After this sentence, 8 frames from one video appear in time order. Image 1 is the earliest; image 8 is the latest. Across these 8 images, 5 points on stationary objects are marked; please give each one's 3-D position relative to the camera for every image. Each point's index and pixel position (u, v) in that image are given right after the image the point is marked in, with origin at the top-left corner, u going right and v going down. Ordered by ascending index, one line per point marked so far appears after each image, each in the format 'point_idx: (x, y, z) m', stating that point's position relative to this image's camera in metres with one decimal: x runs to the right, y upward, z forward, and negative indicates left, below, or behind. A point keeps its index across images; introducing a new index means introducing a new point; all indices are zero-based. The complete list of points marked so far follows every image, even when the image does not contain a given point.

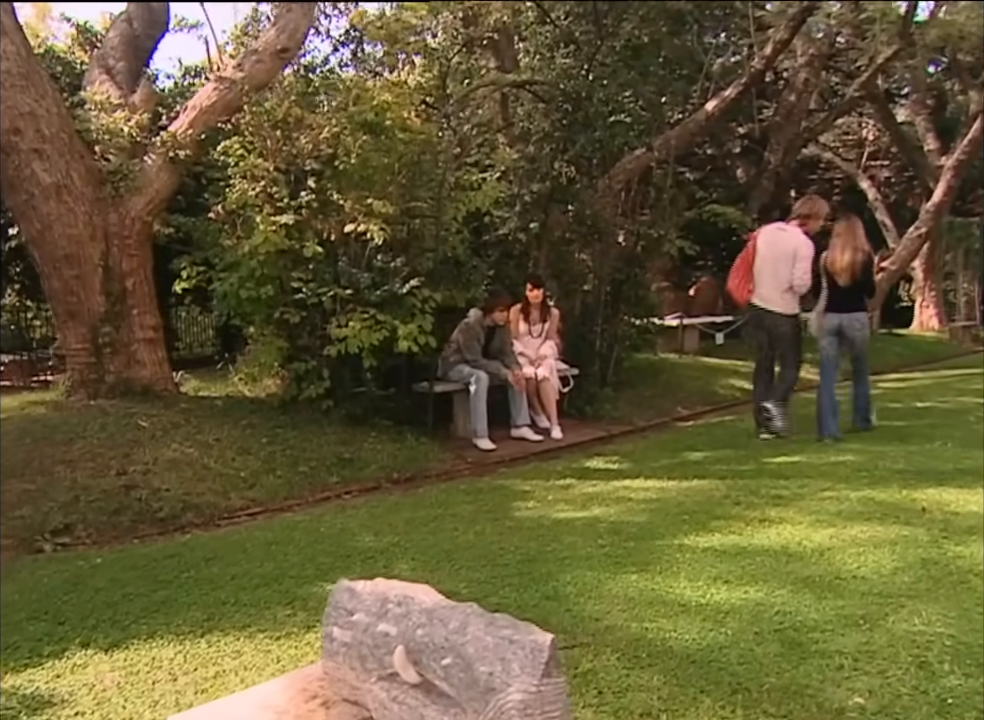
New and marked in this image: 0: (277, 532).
0: (-1.2, -1.0, +6.5) m
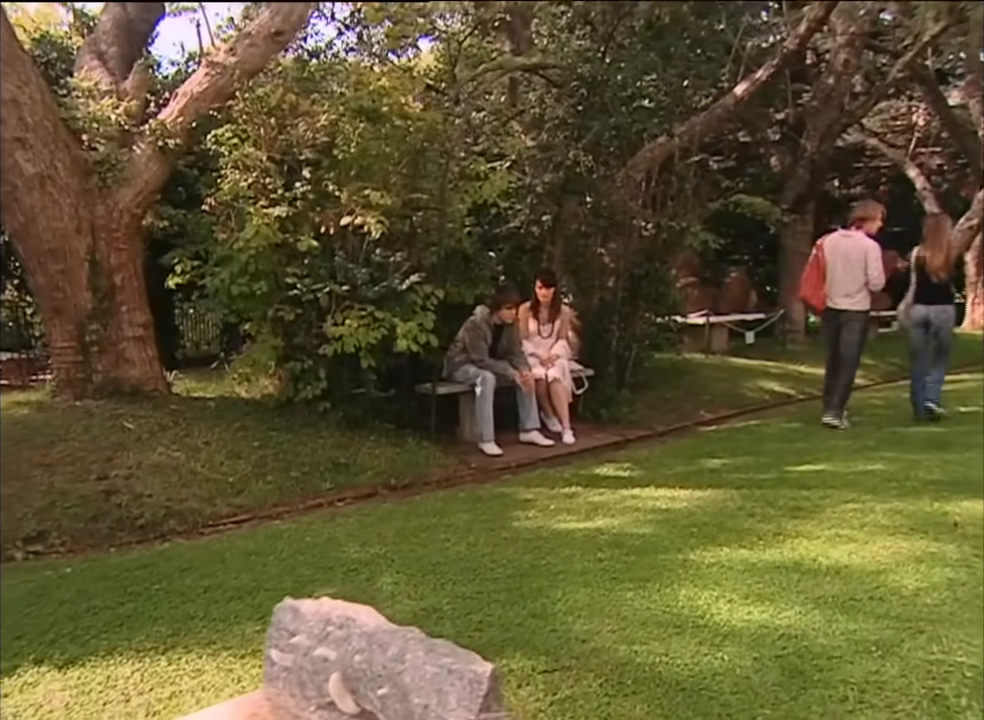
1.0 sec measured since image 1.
0: (-1.2, -1.0, +6.2) m
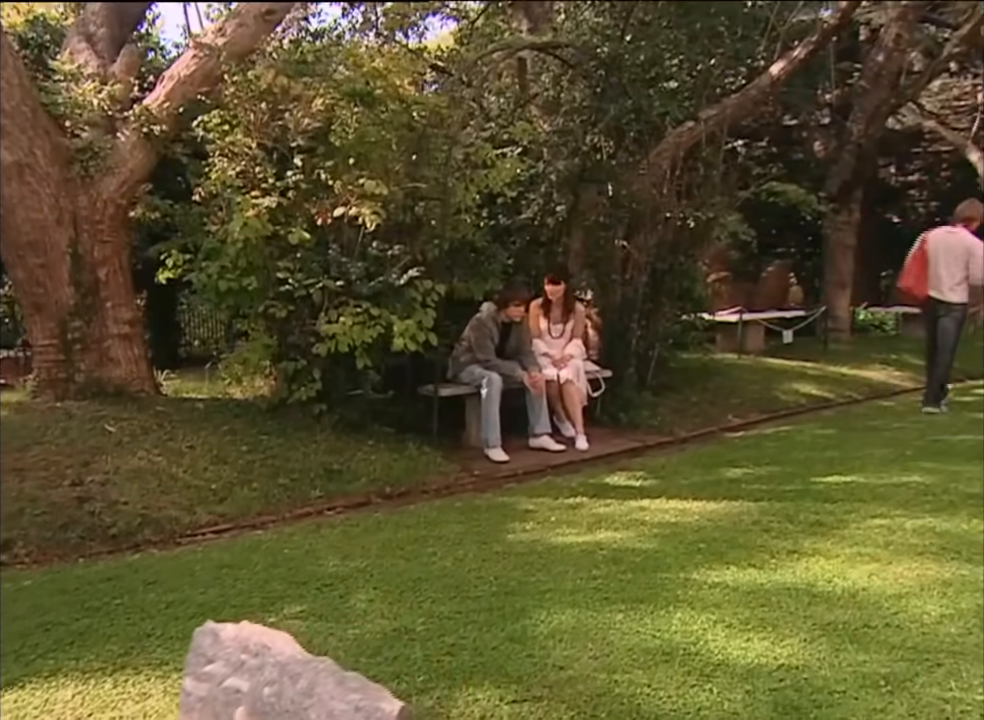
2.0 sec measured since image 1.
0: (-1.3, -1.0, +5.8) m
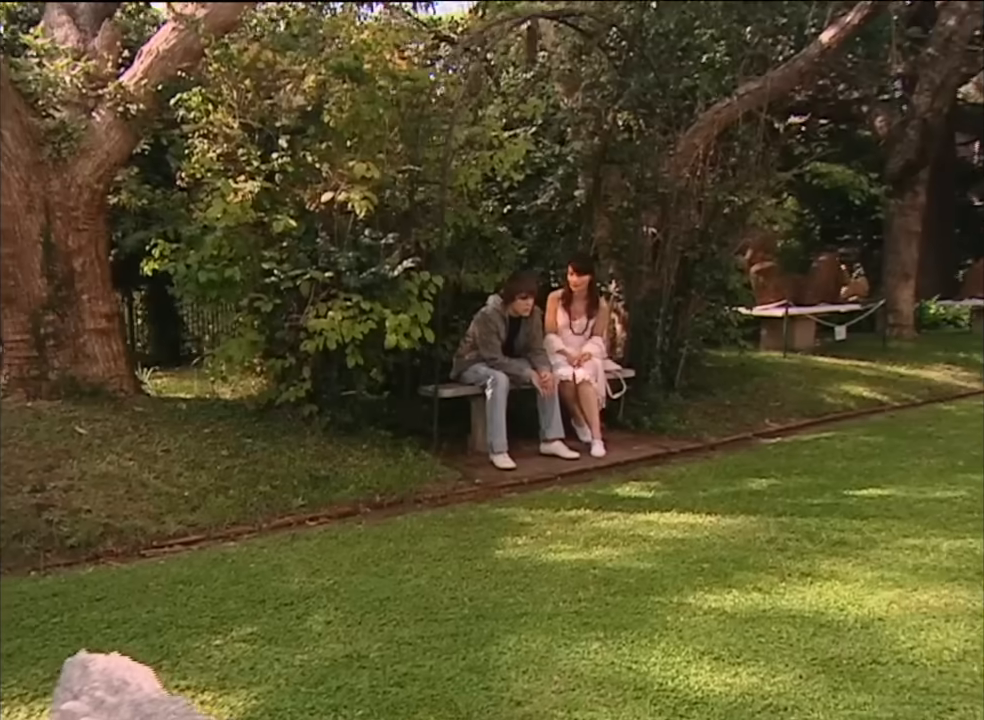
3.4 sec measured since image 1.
0: (-1.4, -1.0, +5.3) m
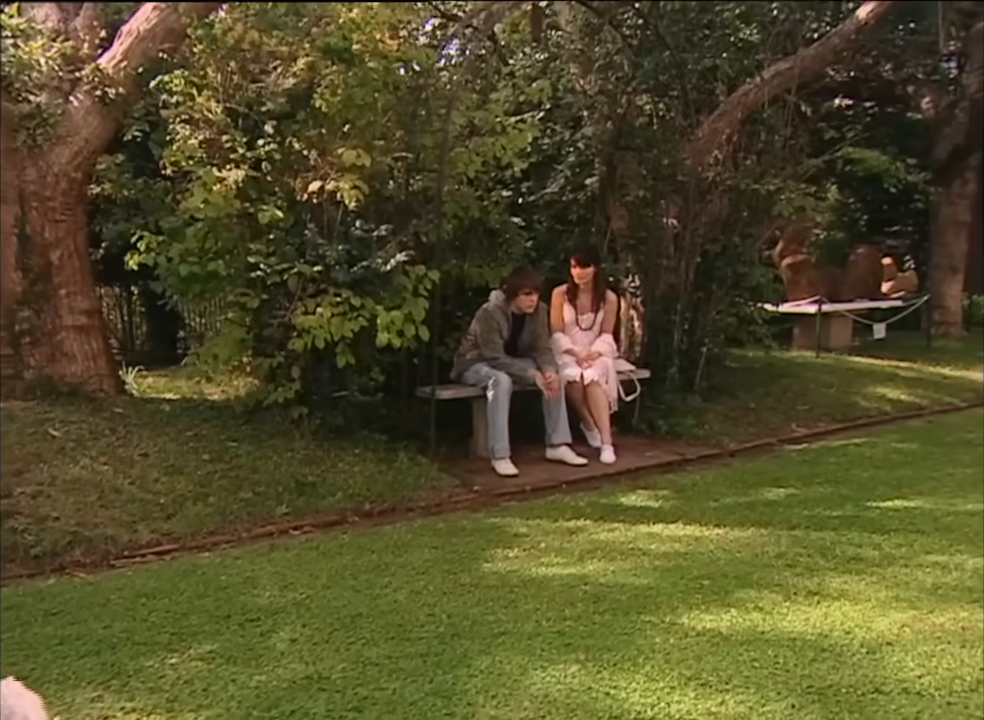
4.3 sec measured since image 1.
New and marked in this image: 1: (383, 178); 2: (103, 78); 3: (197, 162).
0: (-1.4, -1.0, +5.0) m
1: (-0.6, +0.9, +5.9) m
2: (-2.0, +1.5, +6.1) m
3: (-1.5, +1.0, +5.8) m
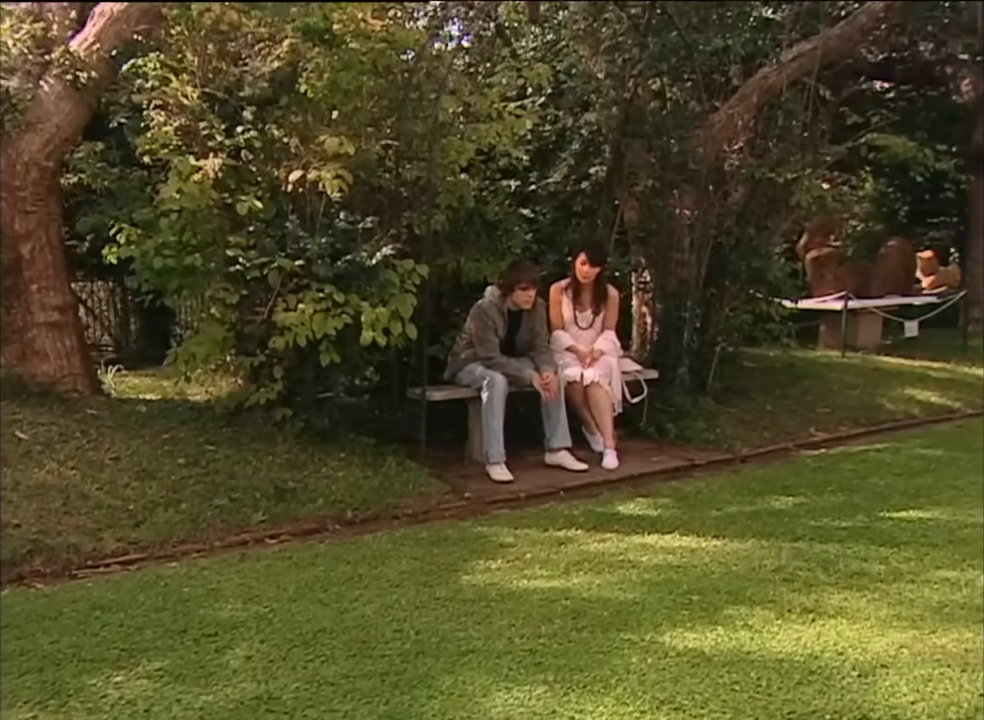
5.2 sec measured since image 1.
0: (-1.5, -0.9, +4.7) m
1: (-0.6, +0.9, +5.6) m
2: (-2.0, +1.5, +5.9) m
3: (-1.5, +1.0, +5.5) m
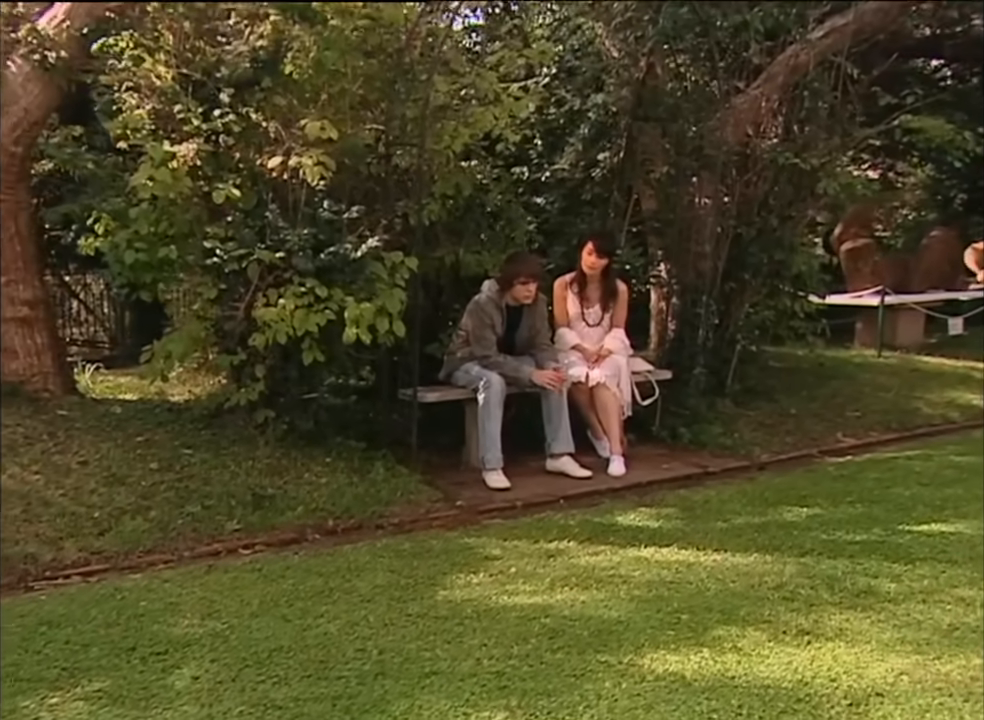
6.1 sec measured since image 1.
0: (-1.6, -0.9, +4.4) m
1: (-0.6, +0.9, +5.3) m
2: (-2.0, +1.5, +5.6) m
3: (-1.5, +1.0, +5.2) m
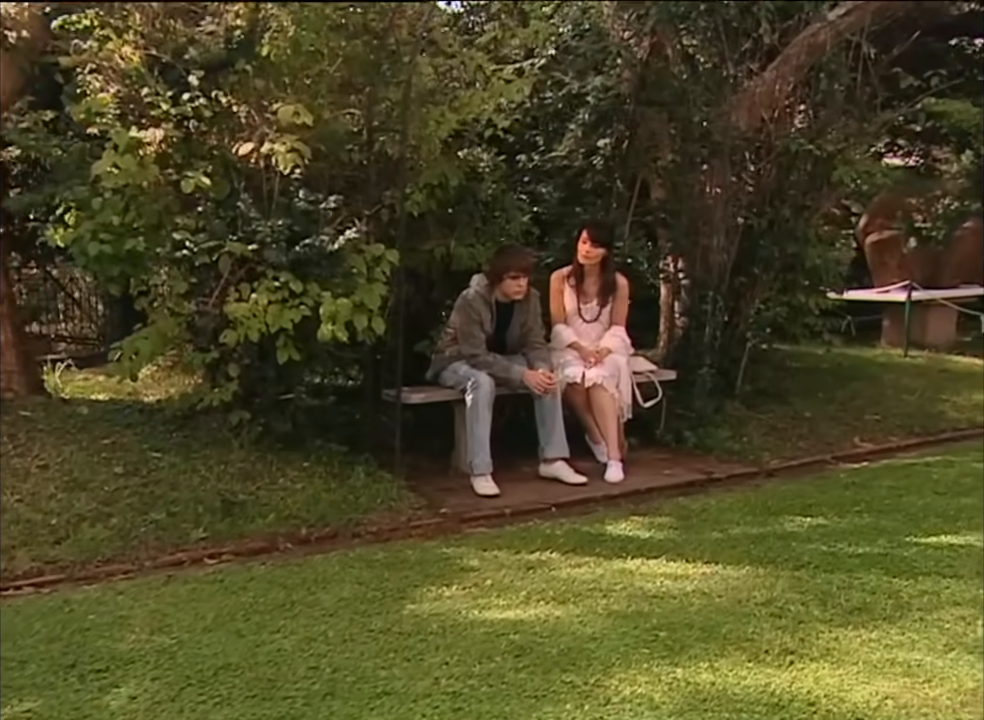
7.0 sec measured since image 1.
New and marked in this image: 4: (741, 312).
0: (-1.7, -0.9, +4.1) m
1: (-0.7, +1.0, +5.0) m
2: (-2.1, +1.5, +5.4) m
3: (-1.6, +1.0, +5.0) m
4: (+1.3, +0.2, +5.8) m
